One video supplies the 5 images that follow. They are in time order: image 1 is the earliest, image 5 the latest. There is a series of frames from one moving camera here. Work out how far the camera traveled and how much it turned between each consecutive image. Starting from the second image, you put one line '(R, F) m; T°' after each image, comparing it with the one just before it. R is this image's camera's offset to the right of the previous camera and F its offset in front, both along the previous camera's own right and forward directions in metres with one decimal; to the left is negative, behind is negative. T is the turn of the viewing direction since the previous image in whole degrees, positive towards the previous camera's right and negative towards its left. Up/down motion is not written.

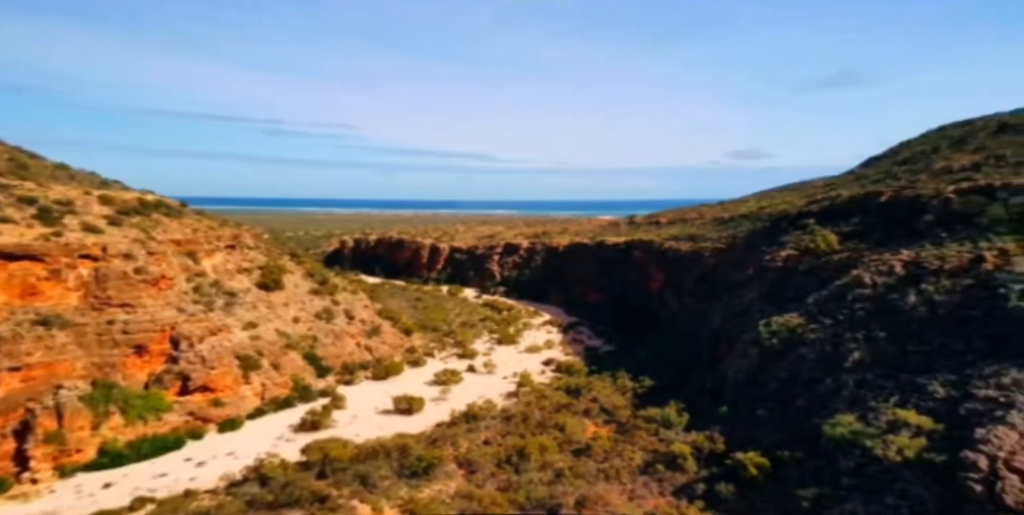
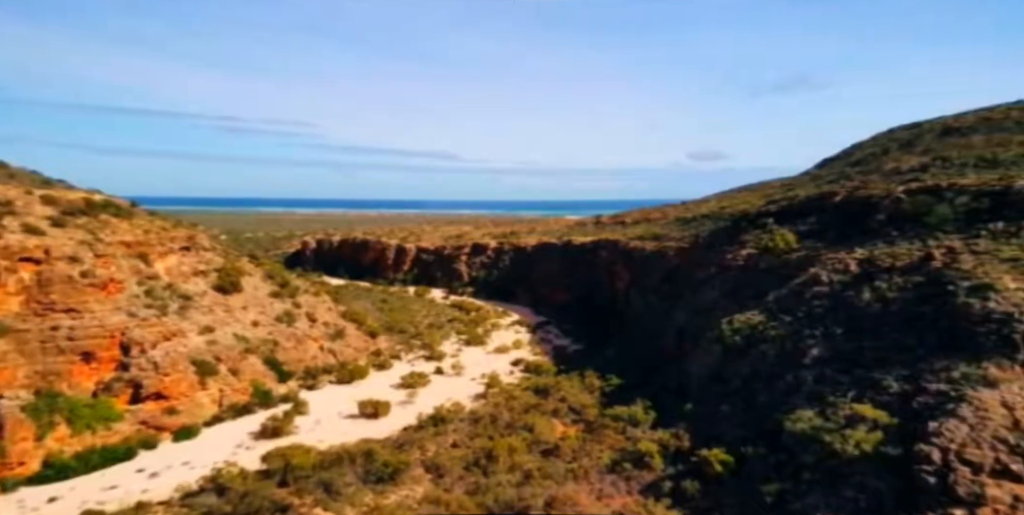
(+0.1, +0.2) m; +3°
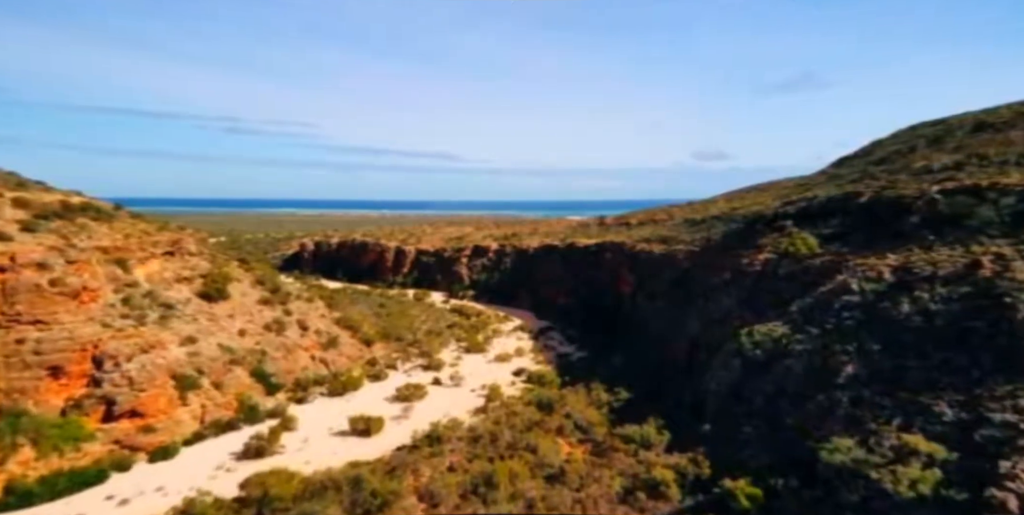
(0.0, +1.8) m; 0°
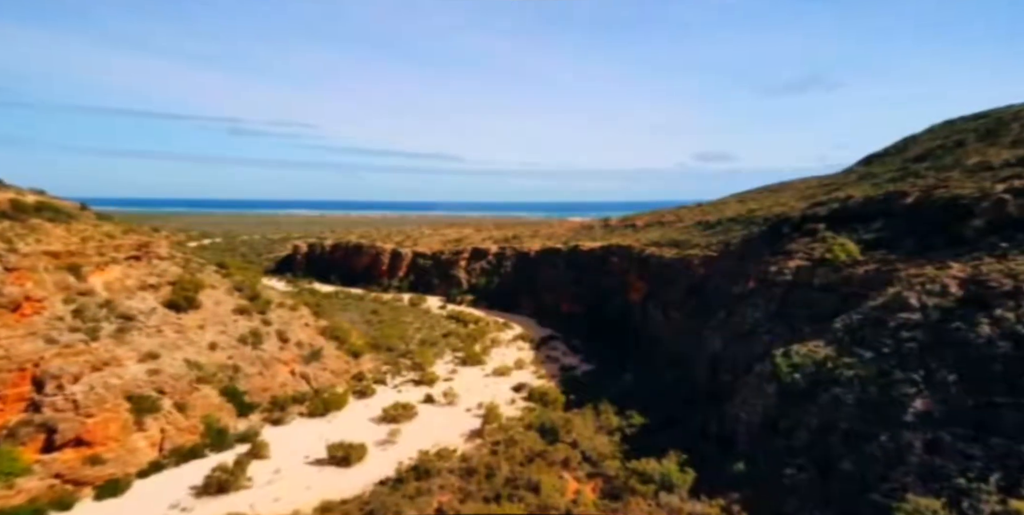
(0.0, +3.0) m; 0°
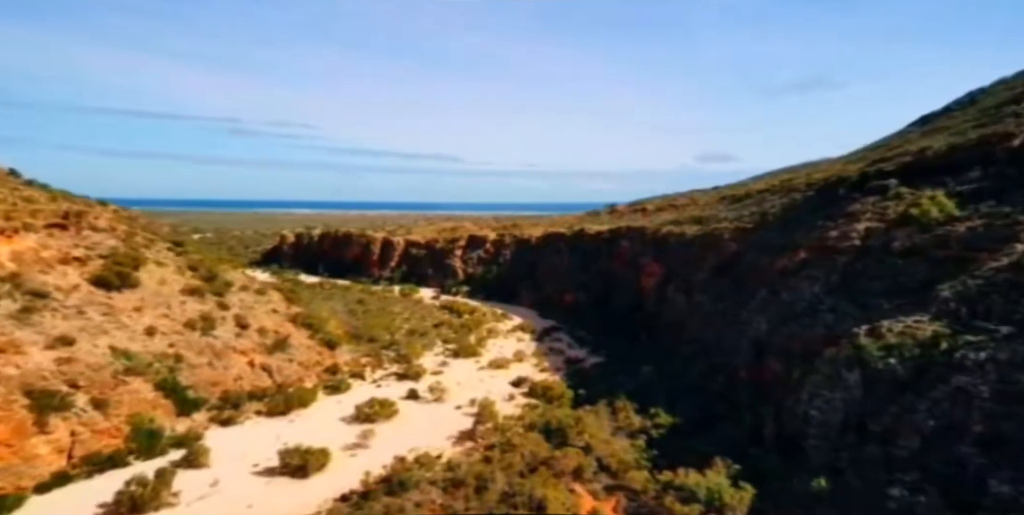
(+0.1, +4.7) m; 0°
